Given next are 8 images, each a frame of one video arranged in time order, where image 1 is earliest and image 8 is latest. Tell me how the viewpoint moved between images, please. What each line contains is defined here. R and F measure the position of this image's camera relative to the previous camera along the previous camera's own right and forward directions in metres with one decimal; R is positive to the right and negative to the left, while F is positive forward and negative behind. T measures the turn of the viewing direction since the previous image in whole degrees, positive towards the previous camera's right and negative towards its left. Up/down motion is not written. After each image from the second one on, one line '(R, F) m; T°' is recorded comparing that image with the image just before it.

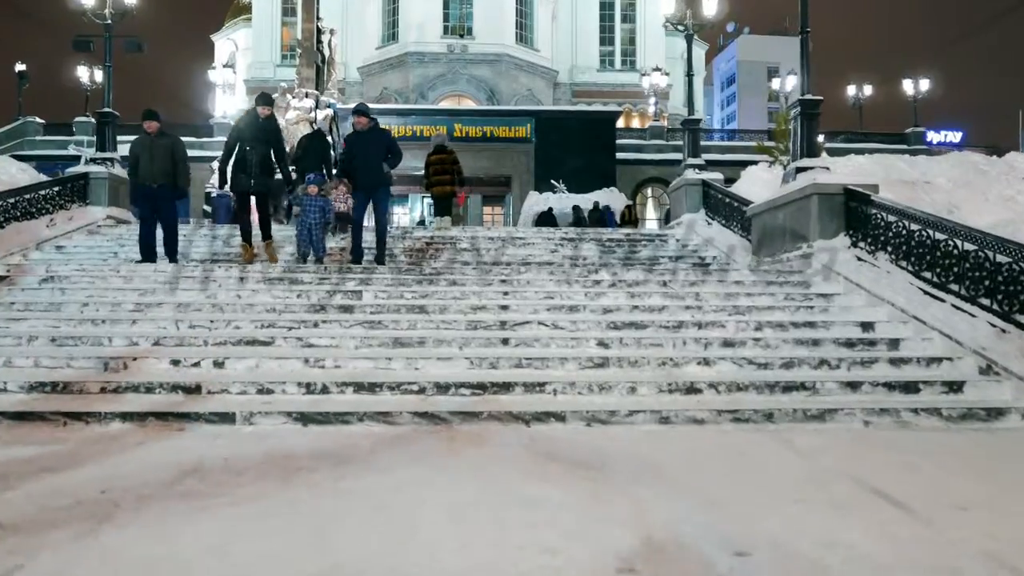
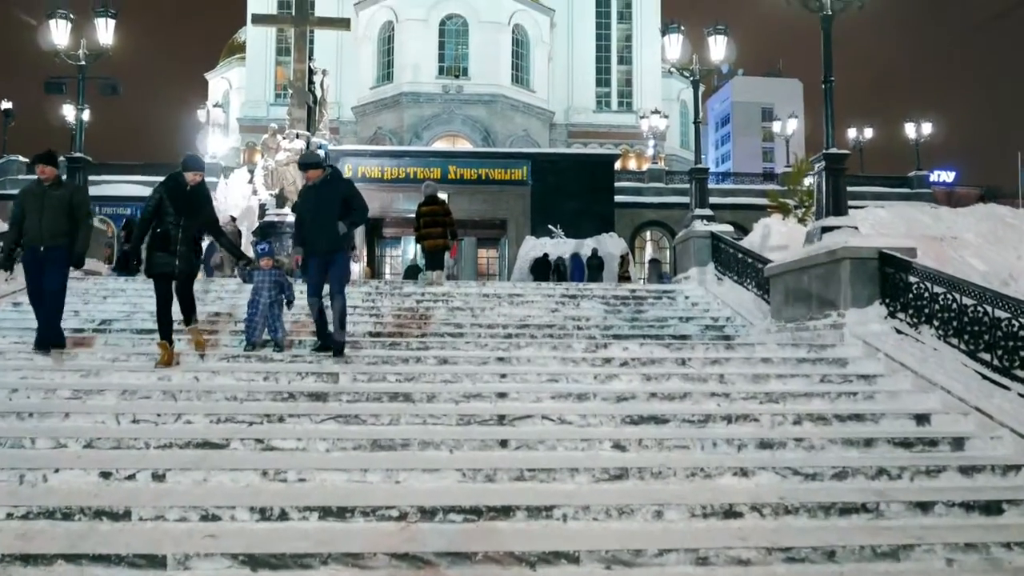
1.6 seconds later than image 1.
(0.0, +0.9) m; 0°
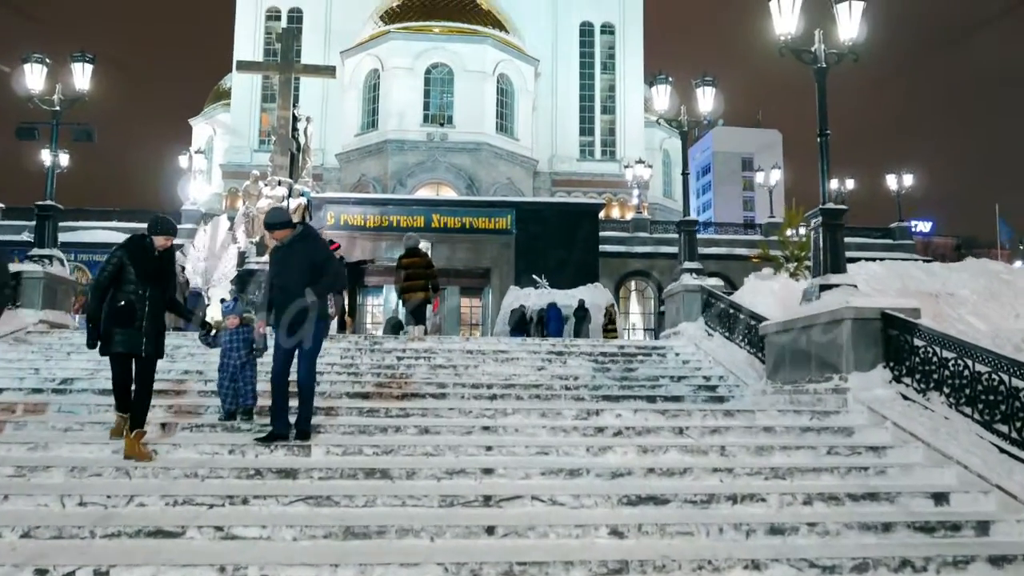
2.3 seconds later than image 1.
(0.0, +0.4) m; +1°
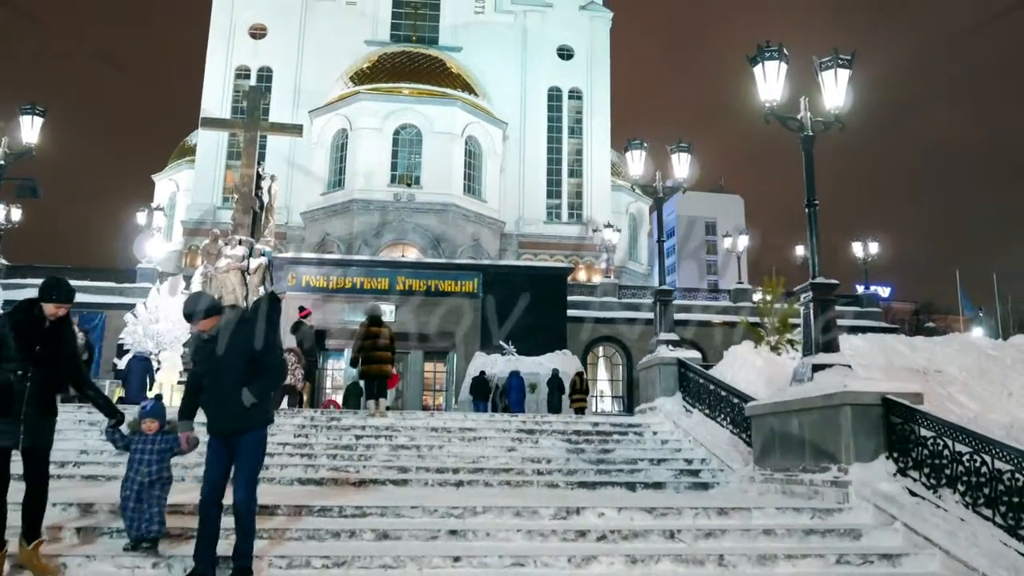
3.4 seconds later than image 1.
(-0.1, +0.7) m; +2°
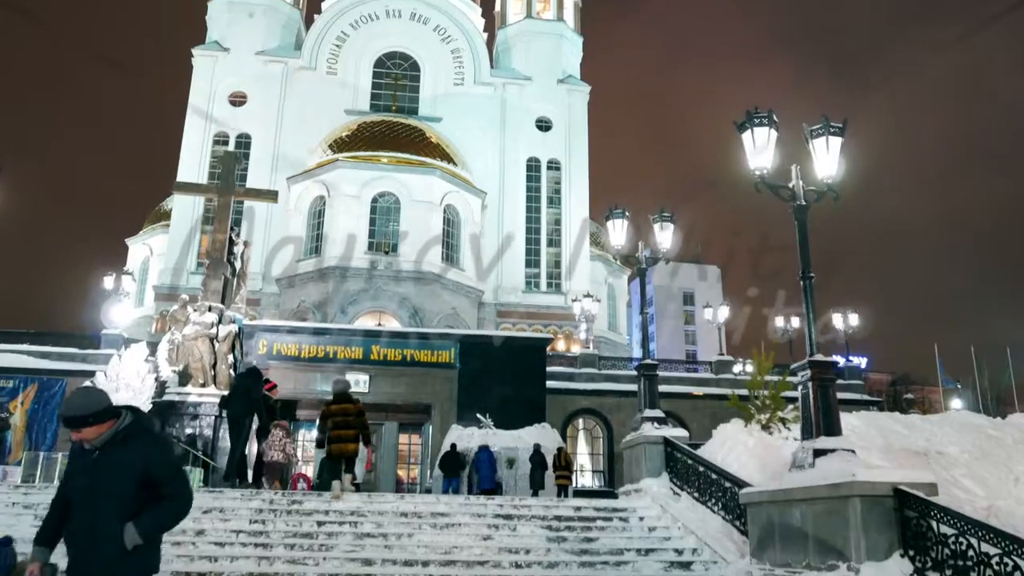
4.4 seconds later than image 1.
(0.0, +0.6) m; +2°
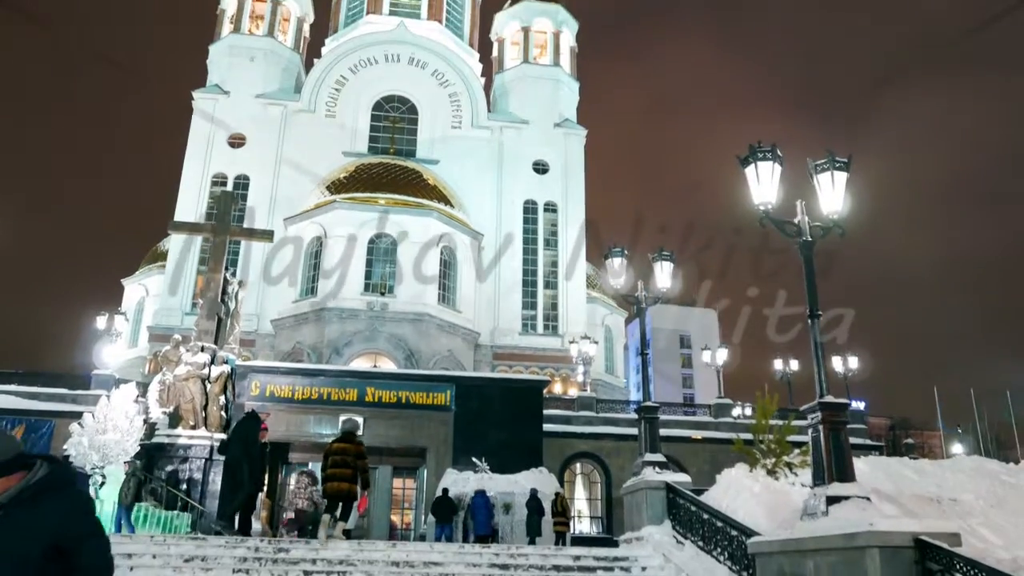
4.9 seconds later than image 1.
(0.0, +0.3) m; 0°
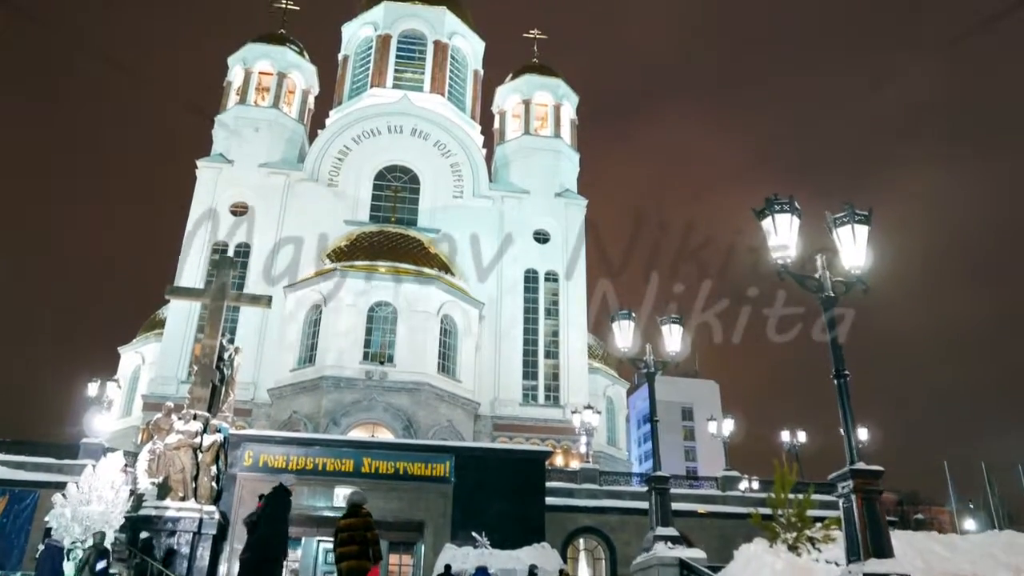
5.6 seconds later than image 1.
(0.0, +0.5) m; 0°
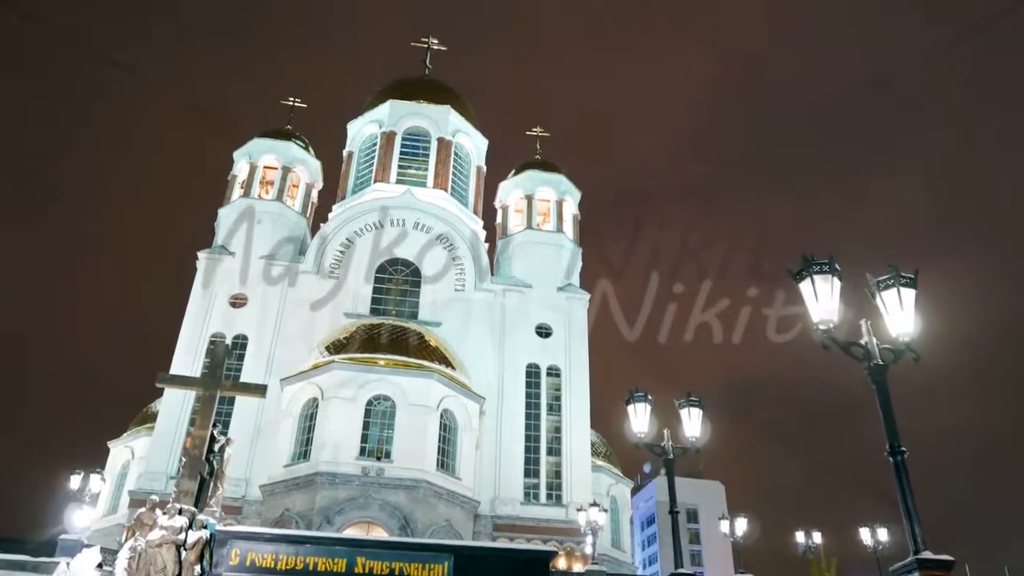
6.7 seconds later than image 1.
(-0.1, +0.8) m; 0°
